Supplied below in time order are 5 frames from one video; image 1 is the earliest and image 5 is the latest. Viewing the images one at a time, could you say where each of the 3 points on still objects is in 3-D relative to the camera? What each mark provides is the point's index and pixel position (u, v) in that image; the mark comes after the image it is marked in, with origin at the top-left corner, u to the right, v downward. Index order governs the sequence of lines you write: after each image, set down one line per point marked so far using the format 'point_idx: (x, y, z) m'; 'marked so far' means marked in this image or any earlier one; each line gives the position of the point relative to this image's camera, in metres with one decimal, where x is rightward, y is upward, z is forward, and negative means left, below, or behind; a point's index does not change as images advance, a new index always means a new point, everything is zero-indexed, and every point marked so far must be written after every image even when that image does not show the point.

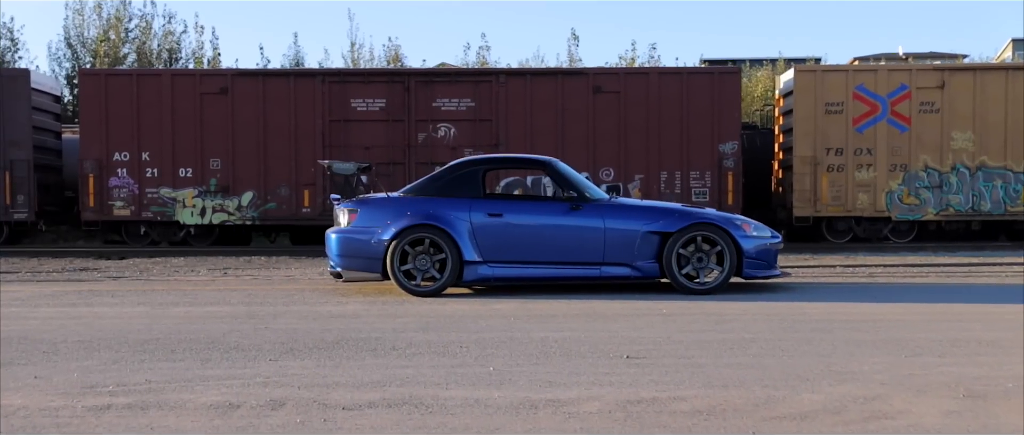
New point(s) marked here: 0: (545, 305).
0: (+0.2, -0.5, +8.8) m
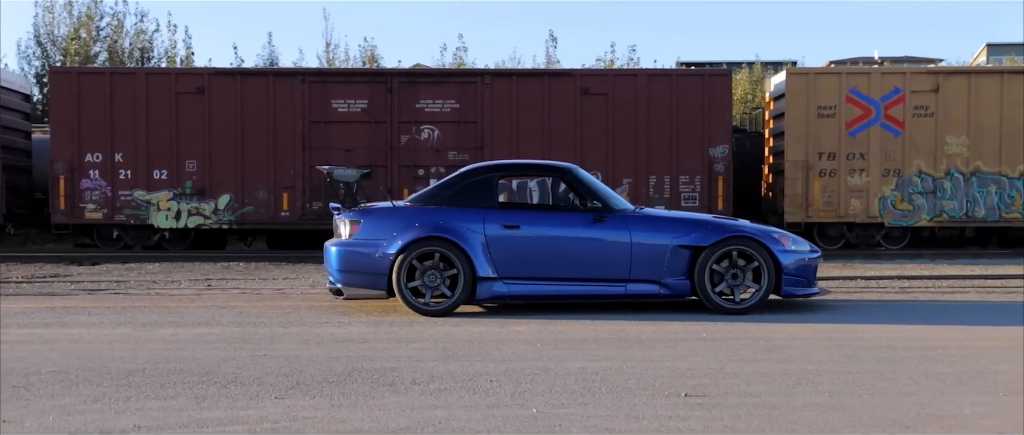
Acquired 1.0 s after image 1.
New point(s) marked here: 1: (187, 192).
0: (+0.3, -0.6, +8.0) m
1: (-3.7, +0.3, +16.3) m
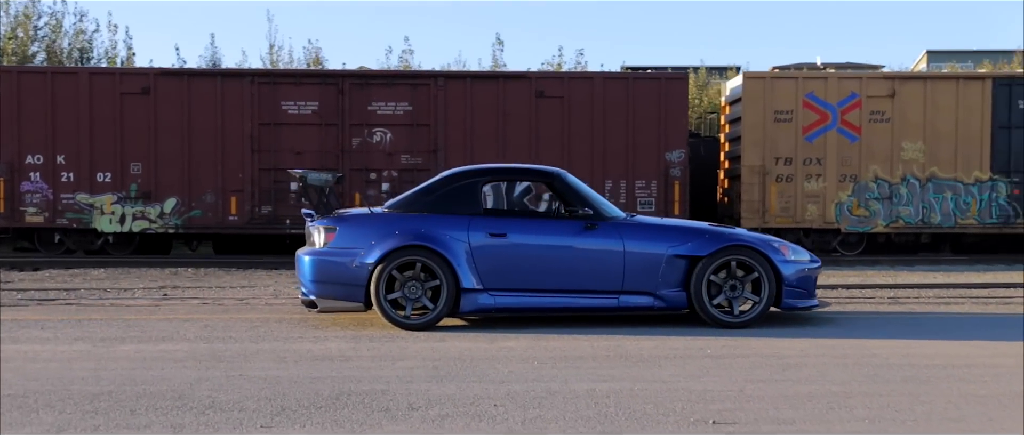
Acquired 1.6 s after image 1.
0: (+0.3, -0.6, +7.5) m
1: (-4.0, +0.2, +15.6) m
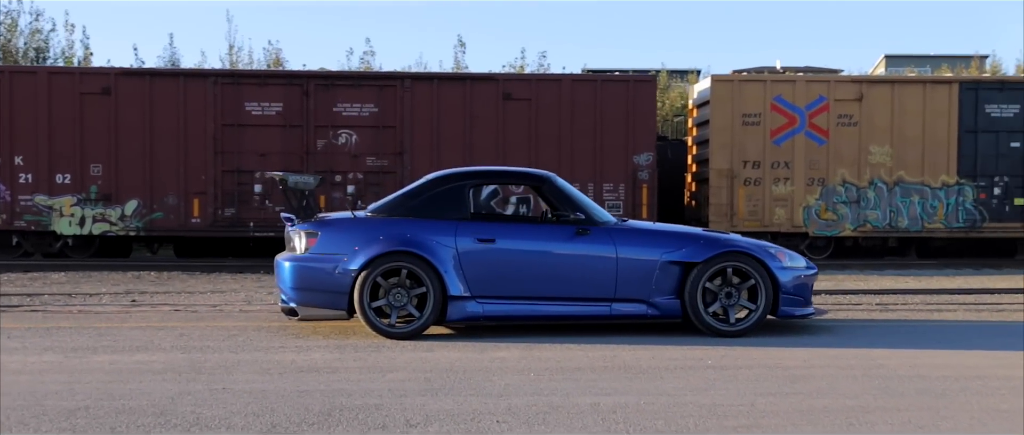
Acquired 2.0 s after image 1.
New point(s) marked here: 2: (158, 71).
0: (+0.2, -0.7, +7.2) m
1: (-4.3, +0.2, +15.2) m
2: (-3.6, +1.5, +15.2) m
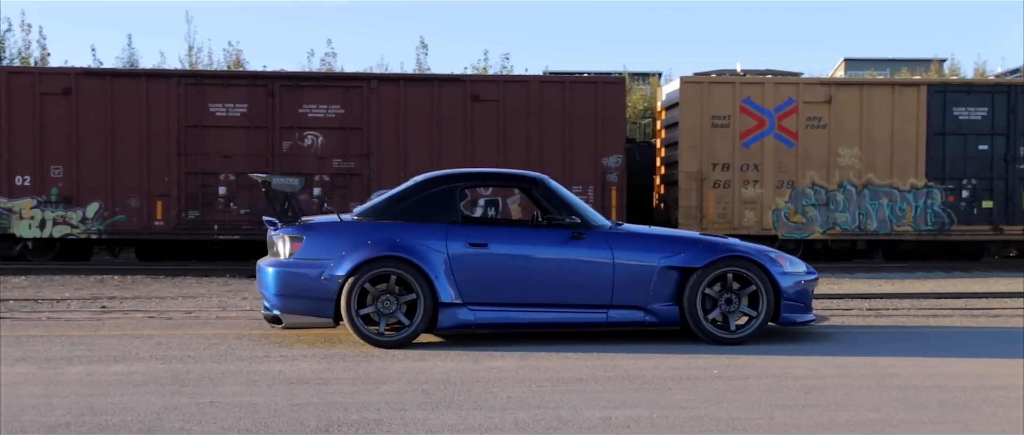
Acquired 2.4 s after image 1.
0: (+0.2, -0.7, +6.9) m
1: (-4.6, +0.2, +14.8) m
2: (-3.8, +1.5, +14.8) m
